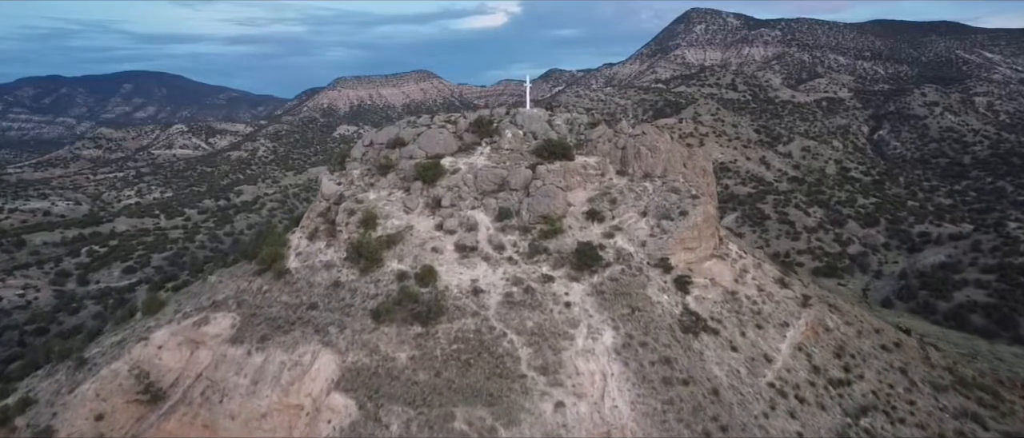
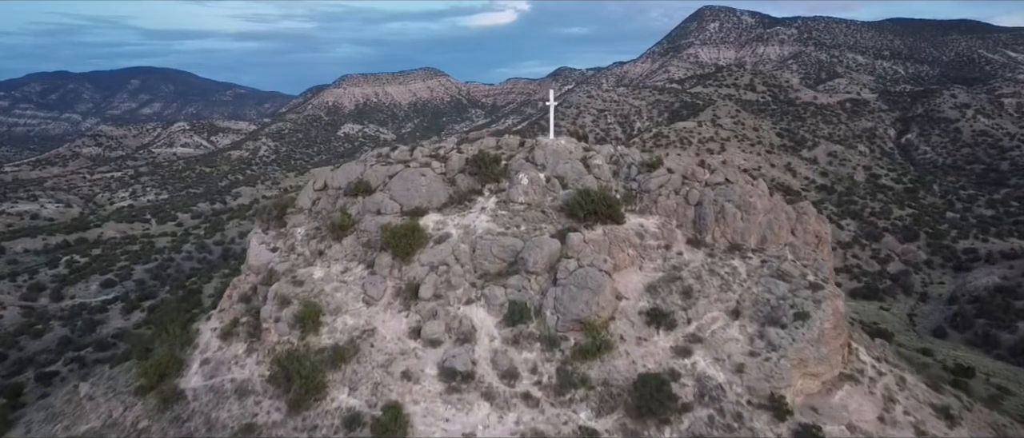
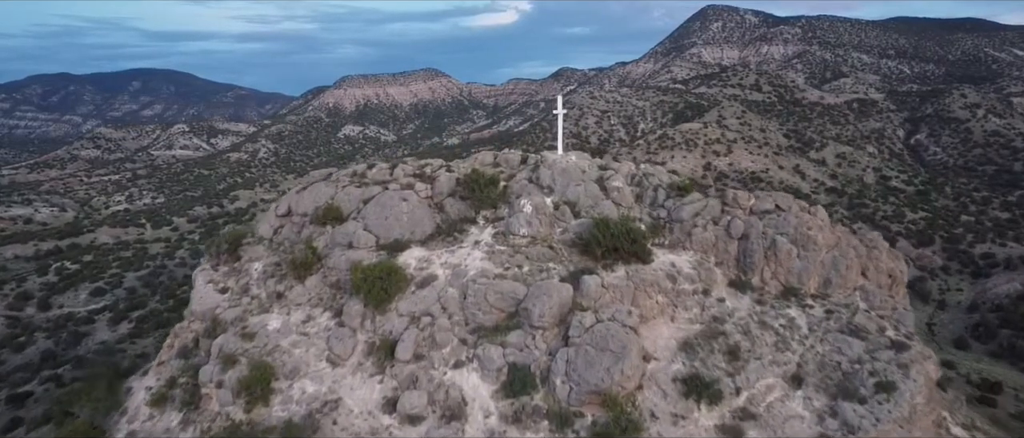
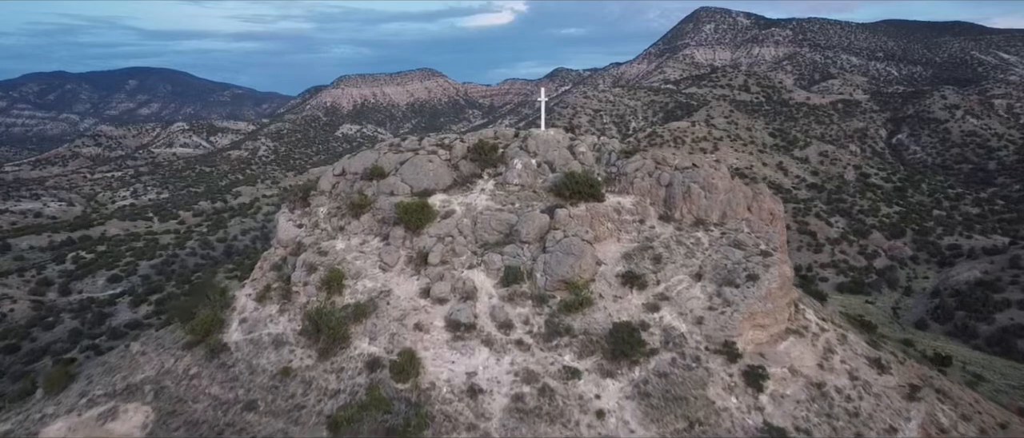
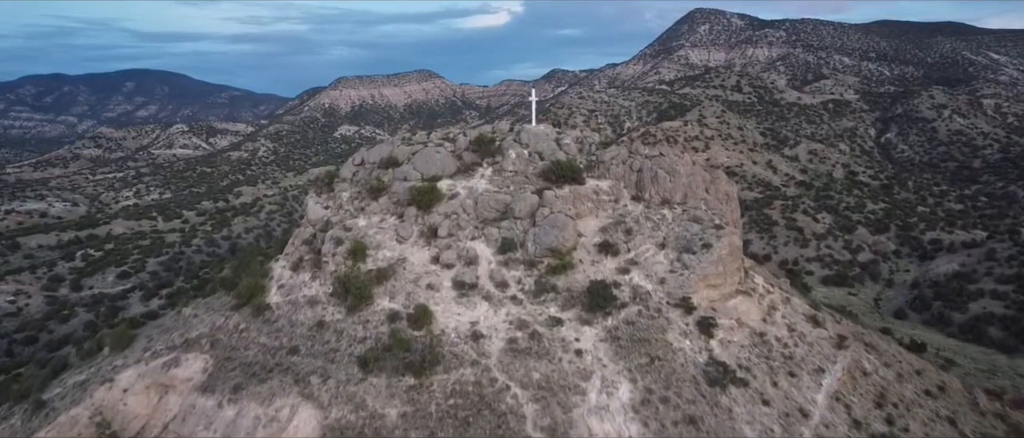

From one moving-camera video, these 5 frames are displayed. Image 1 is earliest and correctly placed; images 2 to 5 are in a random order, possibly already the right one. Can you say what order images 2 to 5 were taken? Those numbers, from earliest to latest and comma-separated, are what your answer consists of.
5, 4, 2, 3
